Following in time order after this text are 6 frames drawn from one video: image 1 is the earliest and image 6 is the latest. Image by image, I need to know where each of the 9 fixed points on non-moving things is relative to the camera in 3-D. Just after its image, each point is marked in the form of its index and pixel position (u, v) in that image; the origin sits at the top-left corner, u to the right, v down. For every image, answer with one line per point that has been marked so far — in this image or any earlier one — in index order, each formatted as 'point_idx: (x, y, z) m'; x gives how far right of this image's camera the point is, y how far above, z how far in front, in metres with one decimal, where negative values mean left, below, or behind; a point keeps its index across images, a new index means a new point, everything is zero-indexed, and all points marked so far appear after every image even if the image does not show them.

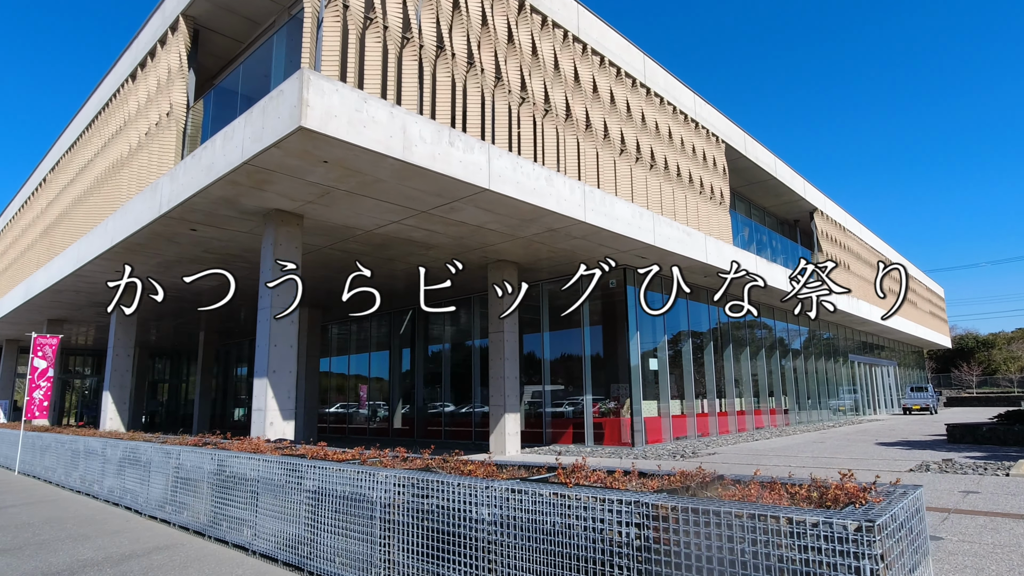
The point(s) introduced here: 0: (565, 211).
0: (+1.0, +1.5, +12.3) m
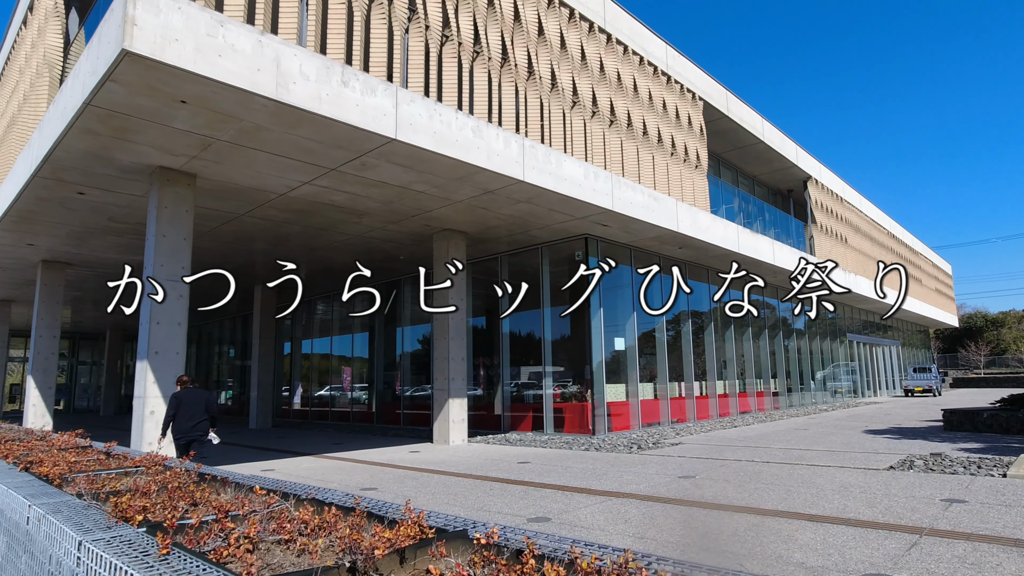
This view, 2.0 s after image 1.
0: (-0.2, +2.0, +10.6) m
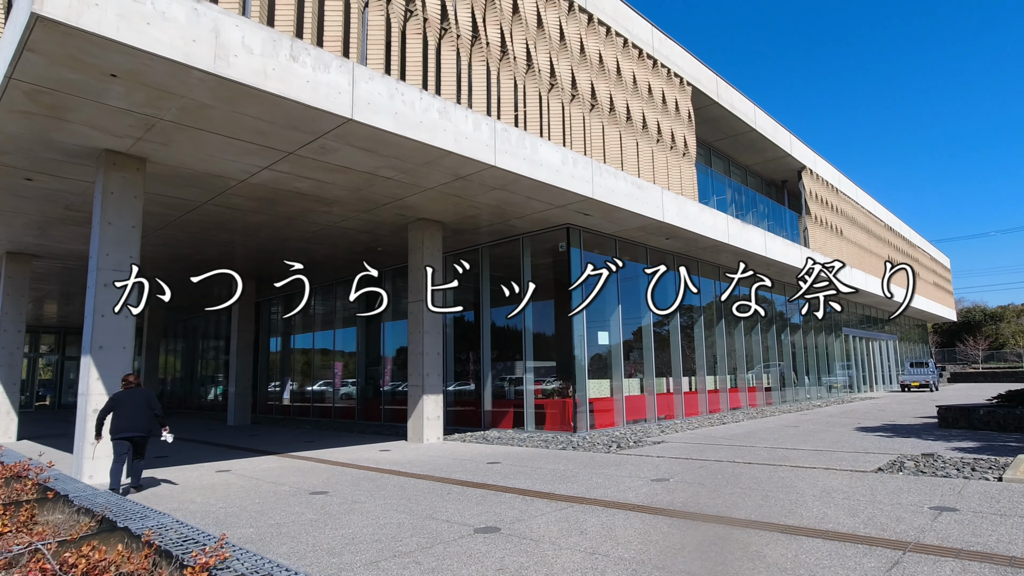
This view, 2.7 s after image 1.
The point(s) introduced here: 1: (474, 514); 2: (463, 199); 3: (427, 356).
0: (-0.7, +2.2, +10.1) m
1: (-0.4, -2.2, +6.3) m
2: (-1.0, +1.8, +12.4) m
3: (-1.8, -1.5, +13.5) m
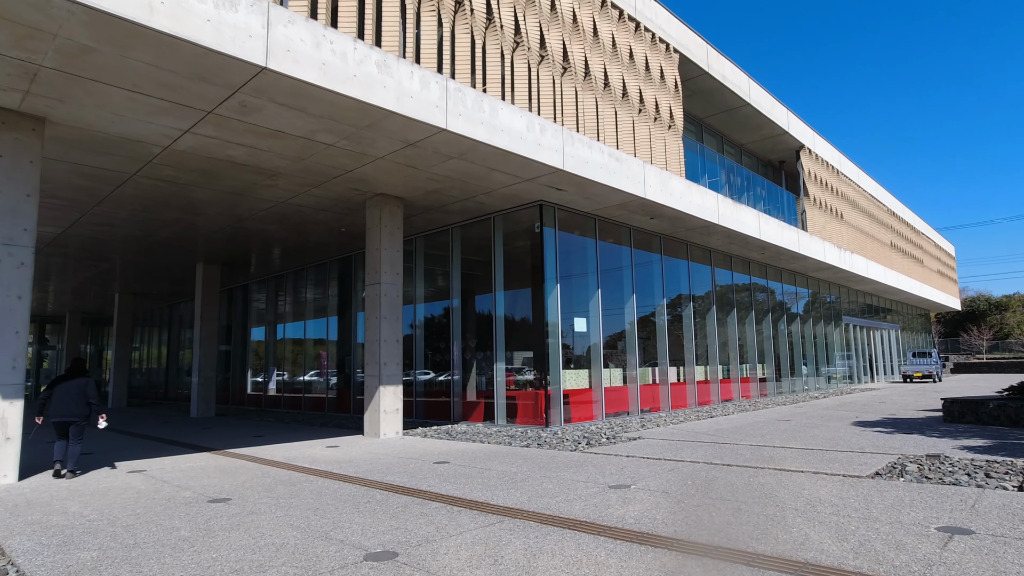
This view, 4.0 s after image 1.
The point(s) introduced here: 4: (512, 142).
0: (-1.4, +2.5, +8.9) m
1: (-1.1, -2.0, +5.1) m
2: (-1.6, +2.1, +11.3) m
3: (-2.5, -1.1, +12.4) m
4: (0.0, +2.4, +10.3) m
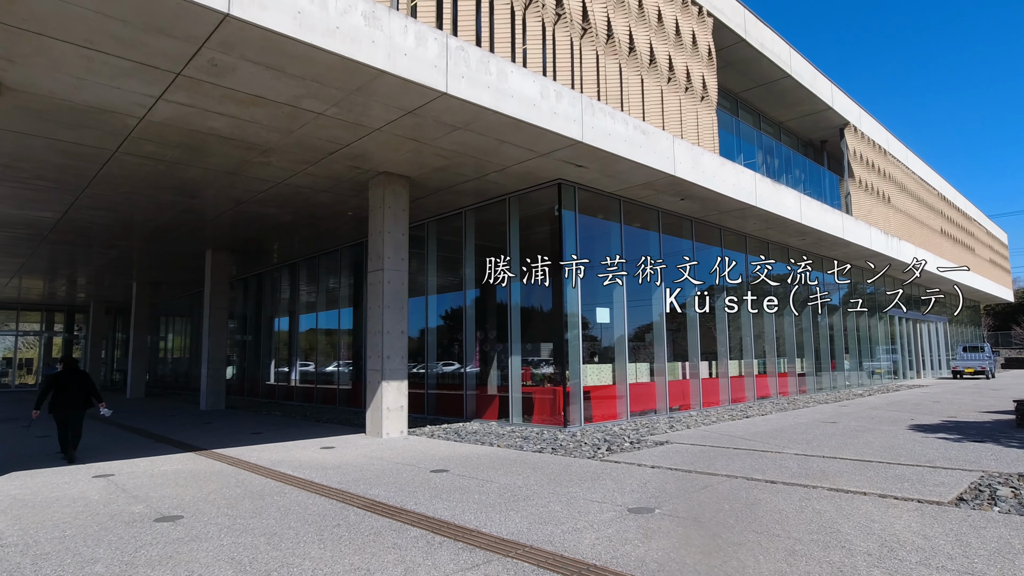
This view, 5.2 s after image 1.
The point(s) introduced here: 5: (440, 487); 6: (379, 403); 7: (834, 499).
0: (-1.3, +2.7, +7.8) m
1: (-1.2, -1.8, +4.1) m
2: (-1.4, +2.3, +10.2) m
3: (-2.2, -0.9, +11.4) m
4: (+0.2, +2.6, +9.2) m
5: (-0.8, -2.1, +6.7) m
6: (-2.4, -2.1, +11.2) m
7: (+2.9, -1.9, +5.6) m
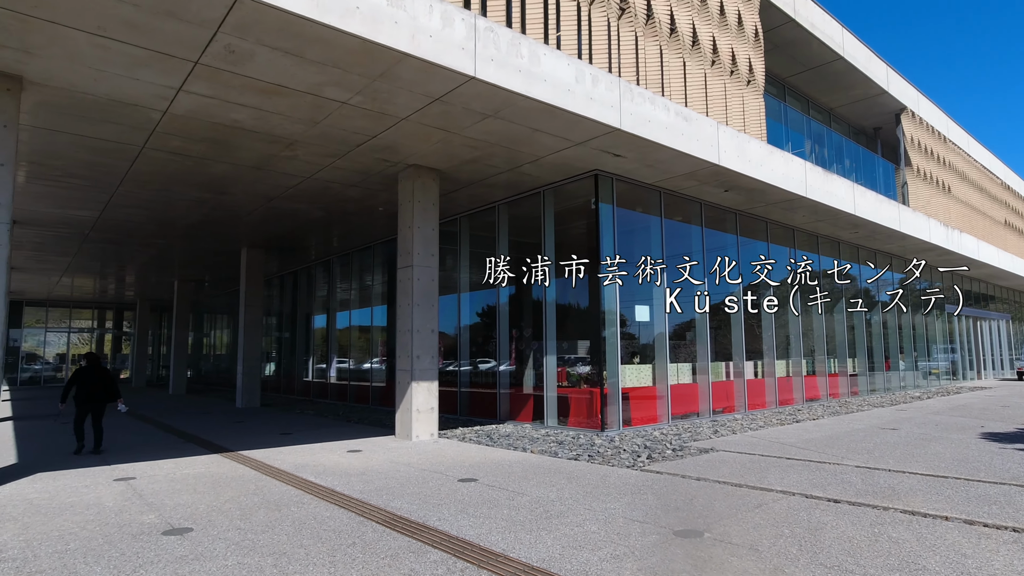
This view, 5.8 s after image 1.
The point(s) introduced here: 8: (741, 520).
0: (-0.9, +2.7, +7.3) m
1: (-1.0, -1.8, +3.6) m
2: (-0.9, +2.4, +9.7) m
3: (-1.7, -0.8, +11.0) m
4: (+0.6, +2.6, +8.6) m
5: (-0.4, -2.1, +6.3) m
6: (-1.8, -2.0, +10.8) m
7: (+3.1, -1.8, +4.9) m
8: (+1.9, -1.9, +5.2) m
